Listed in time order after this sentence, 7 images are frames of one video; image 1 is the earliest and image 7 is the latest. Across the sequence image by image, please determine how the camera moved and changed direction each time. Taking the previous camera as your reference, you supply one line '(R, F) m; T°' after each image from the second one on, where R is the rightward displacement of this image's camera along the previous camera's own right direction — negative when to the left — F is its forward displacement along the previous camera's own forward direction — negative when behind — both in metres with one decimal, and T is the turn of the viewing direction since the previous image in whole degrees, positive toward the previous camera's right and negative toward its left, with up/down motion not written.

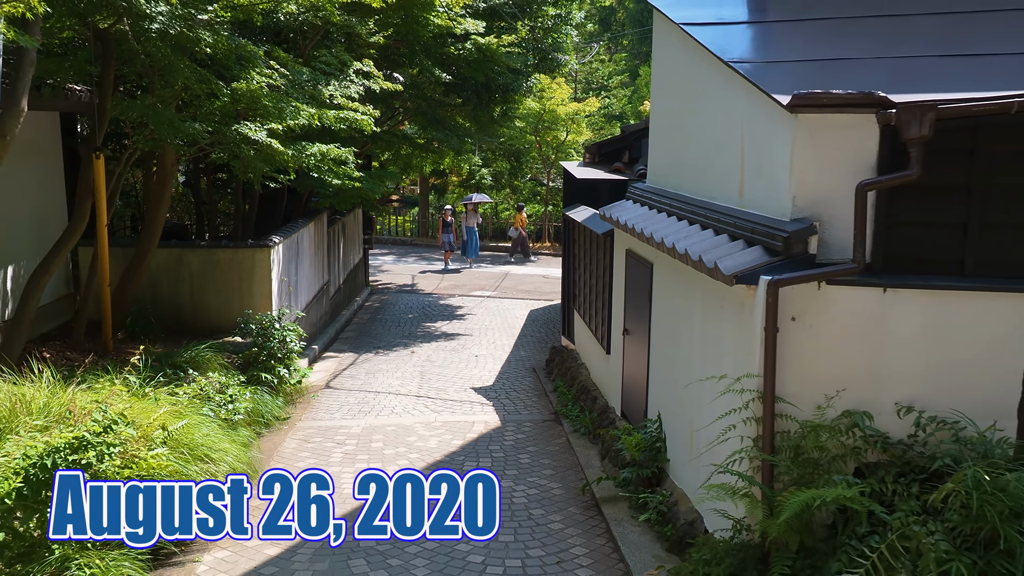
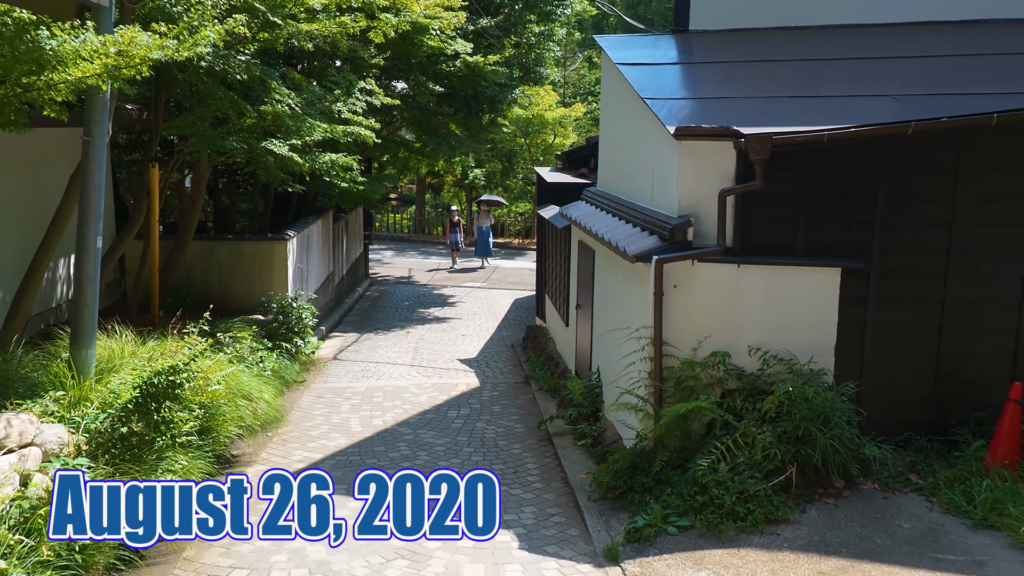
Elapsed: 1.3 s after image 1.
(+0.2, -1.7) m; 0°
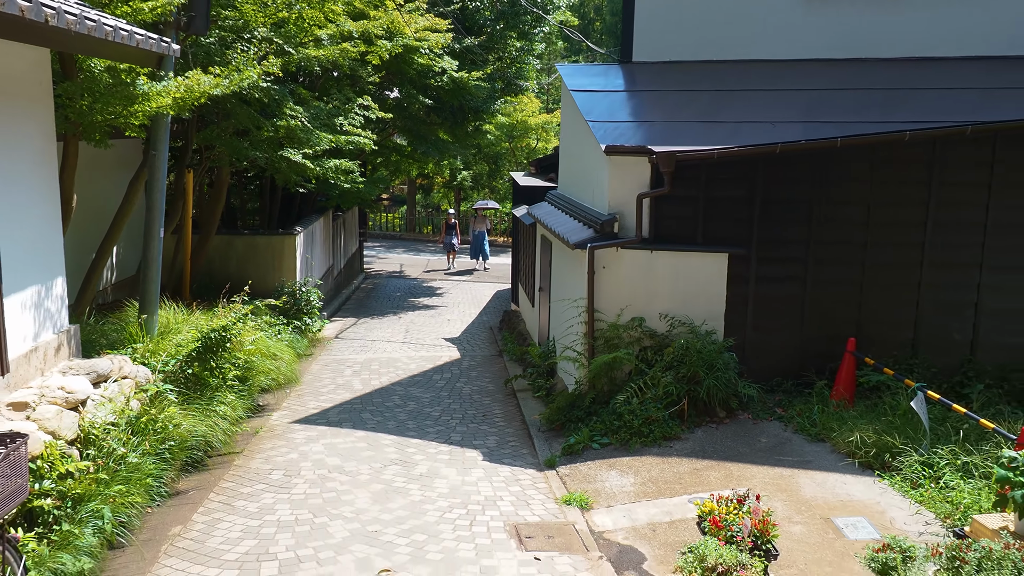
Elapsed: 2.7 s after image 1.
(+0.2, -1.9) m; 0°
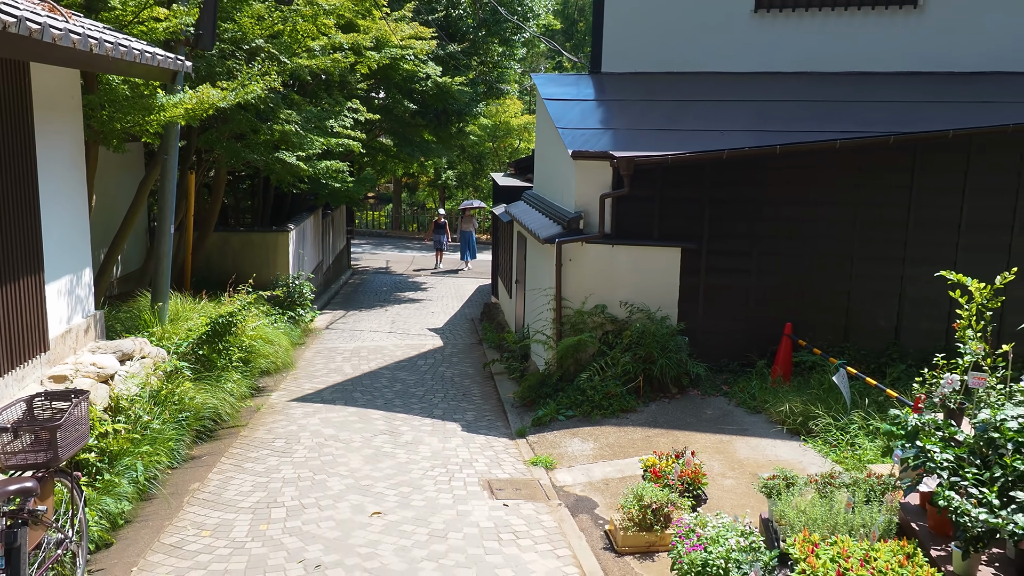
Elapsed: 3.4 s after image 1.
(+0.1, -0.9) m; +1°
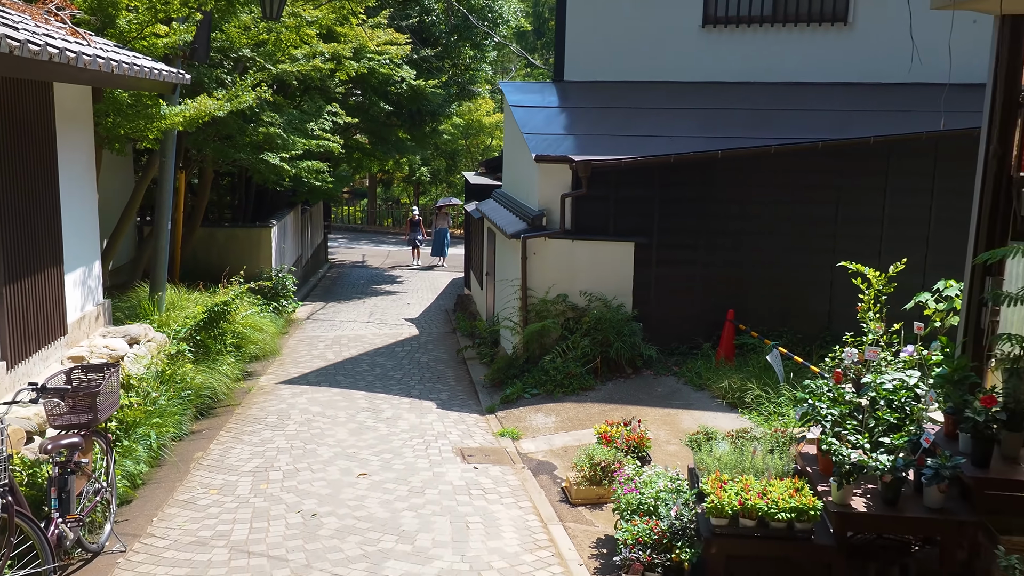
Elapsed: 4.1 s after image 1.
(0.0, -0.9) m; +1°
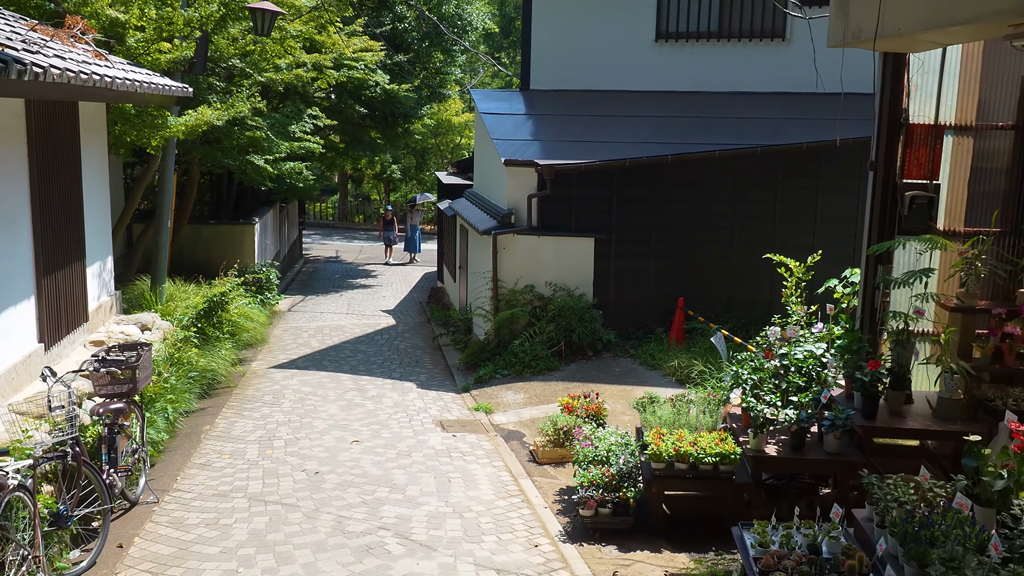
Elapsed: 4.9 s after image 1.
(0.0, -1.0) m; +2°
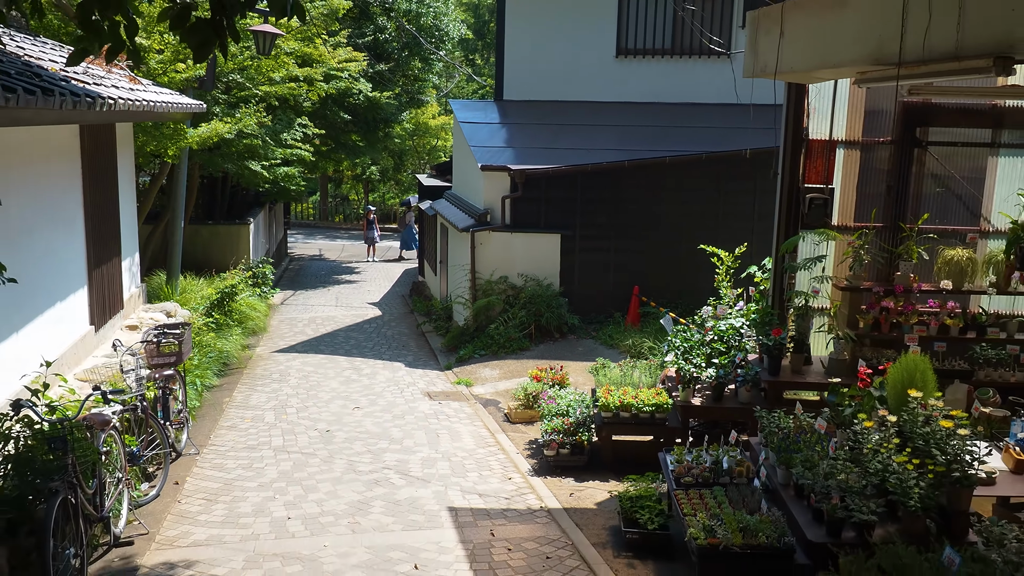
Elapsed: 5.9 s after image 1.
(0.0, -1.4) m; +1°
